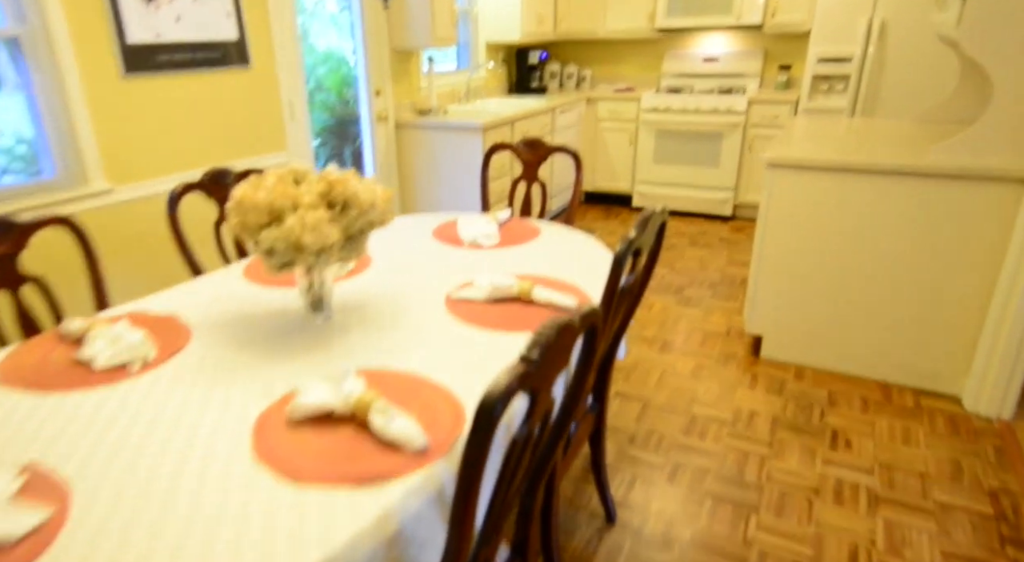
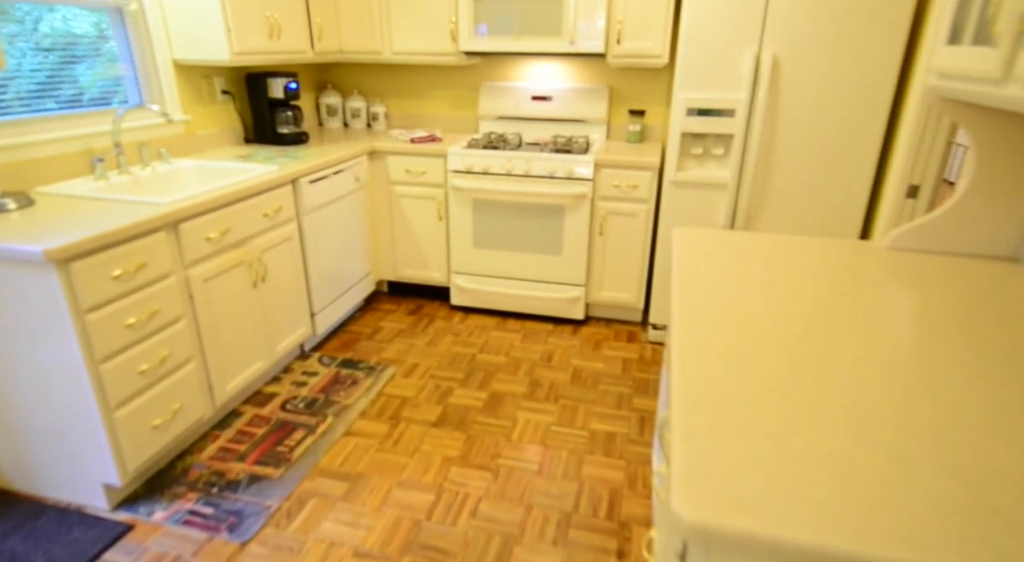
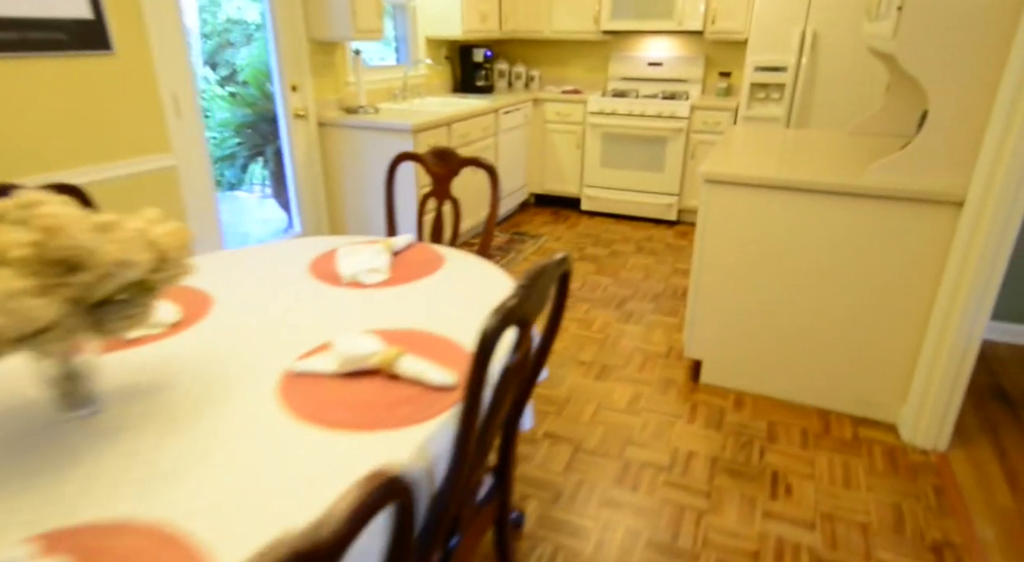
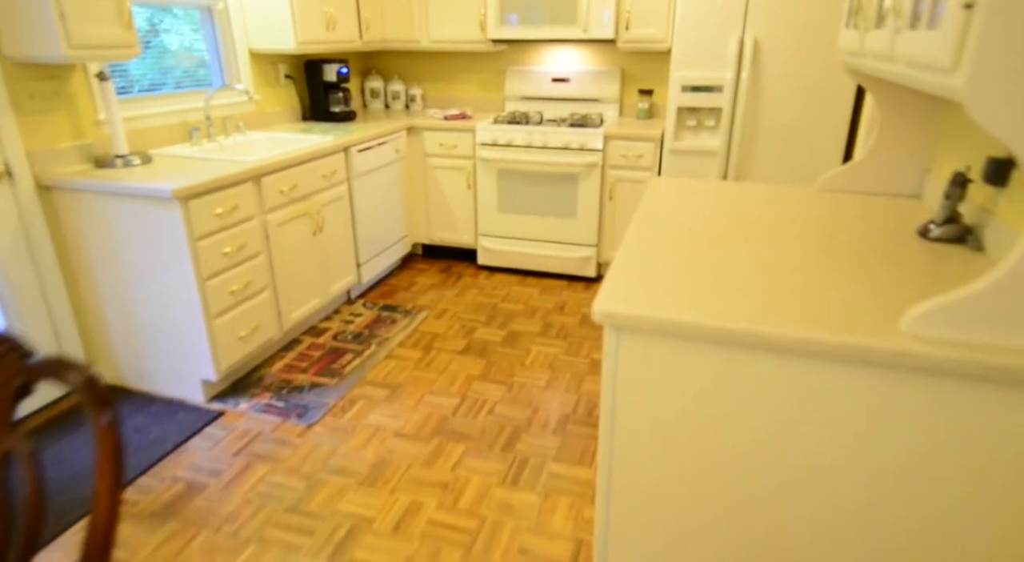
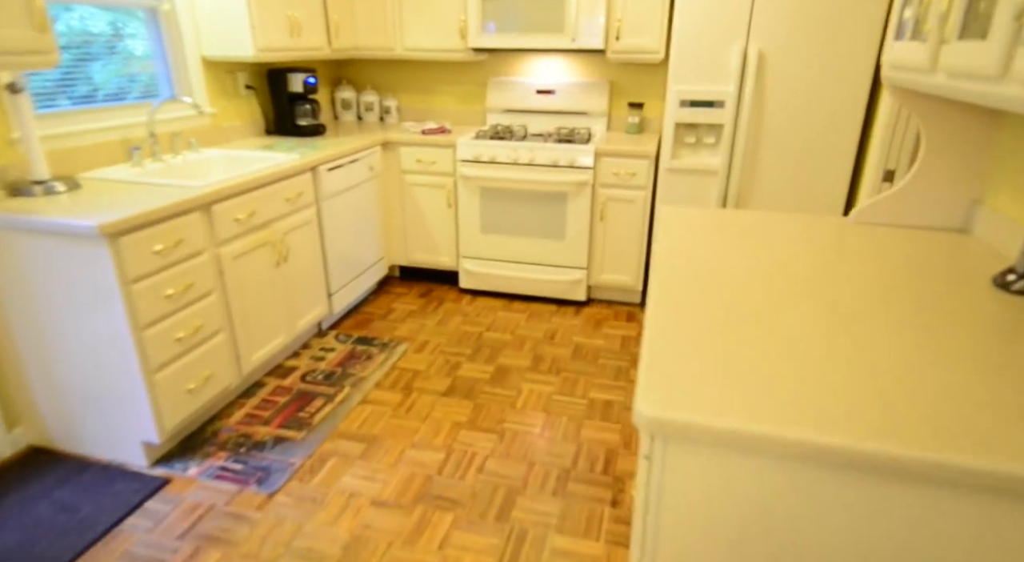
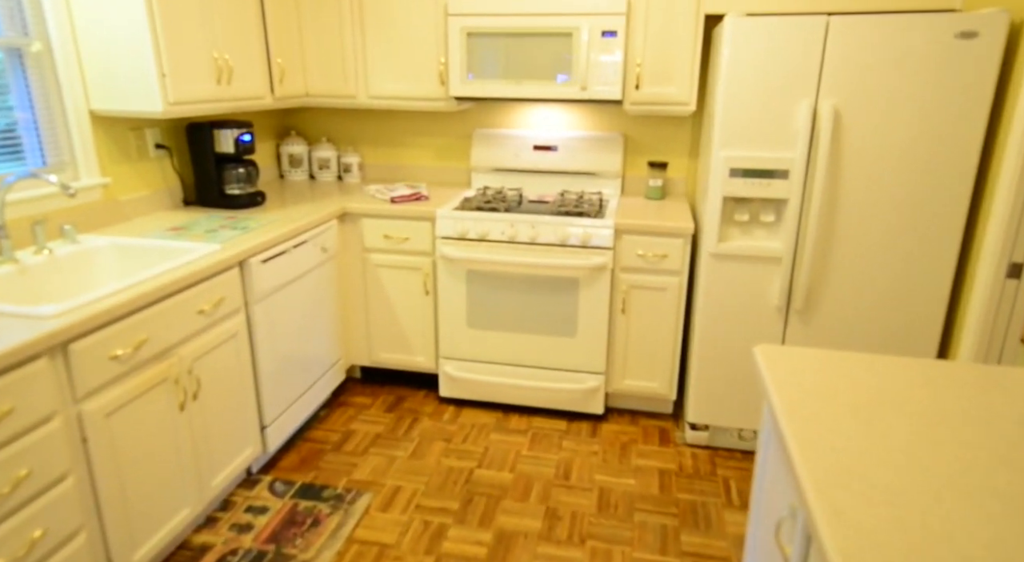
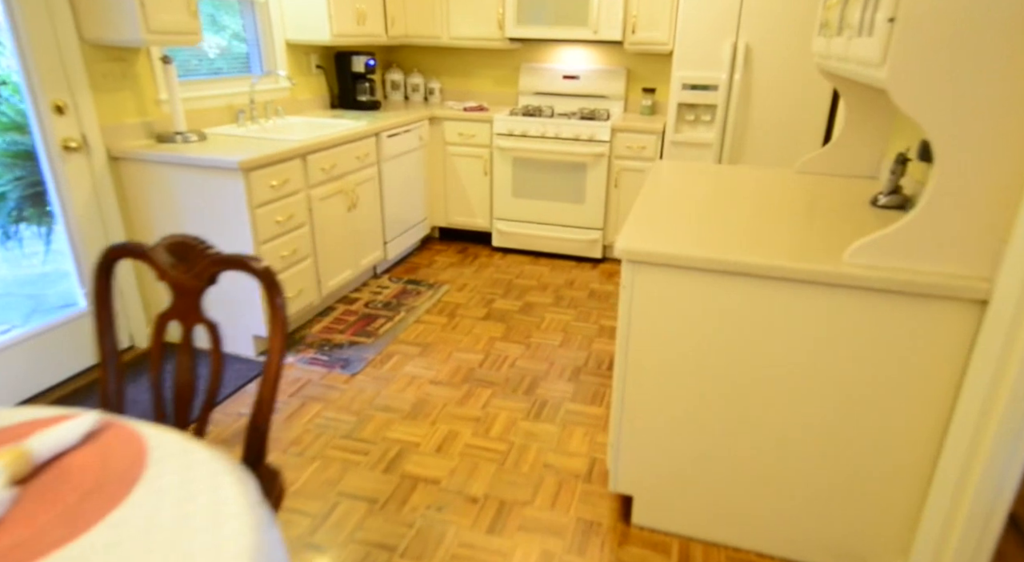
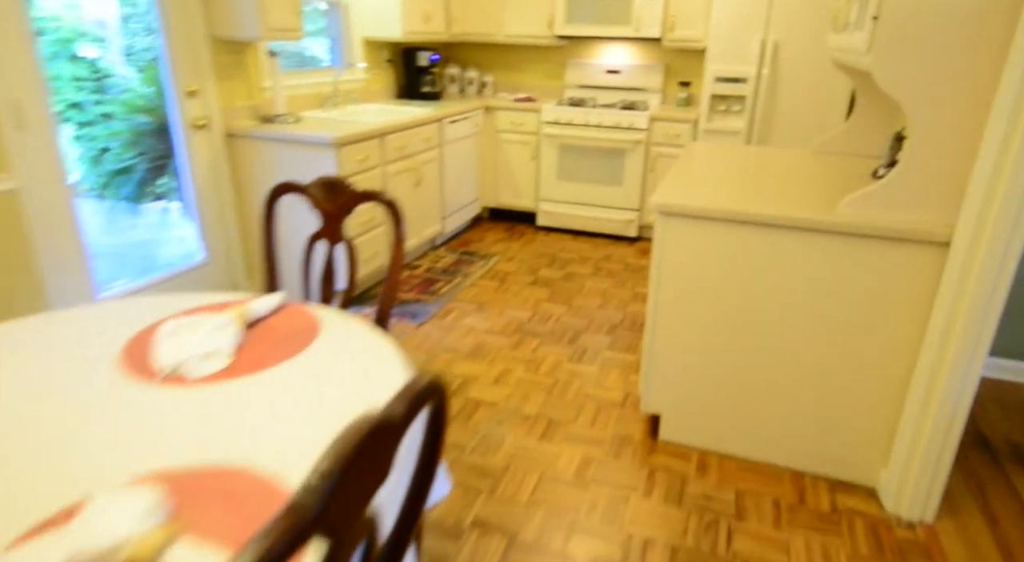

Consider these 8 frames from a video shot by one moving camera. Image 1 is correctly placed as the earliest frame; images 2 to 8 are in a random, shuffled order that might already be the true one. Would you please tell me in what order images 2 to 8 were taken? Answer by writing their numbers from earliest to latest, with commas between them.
3, 8, 7, 4, 5, 2, 6
